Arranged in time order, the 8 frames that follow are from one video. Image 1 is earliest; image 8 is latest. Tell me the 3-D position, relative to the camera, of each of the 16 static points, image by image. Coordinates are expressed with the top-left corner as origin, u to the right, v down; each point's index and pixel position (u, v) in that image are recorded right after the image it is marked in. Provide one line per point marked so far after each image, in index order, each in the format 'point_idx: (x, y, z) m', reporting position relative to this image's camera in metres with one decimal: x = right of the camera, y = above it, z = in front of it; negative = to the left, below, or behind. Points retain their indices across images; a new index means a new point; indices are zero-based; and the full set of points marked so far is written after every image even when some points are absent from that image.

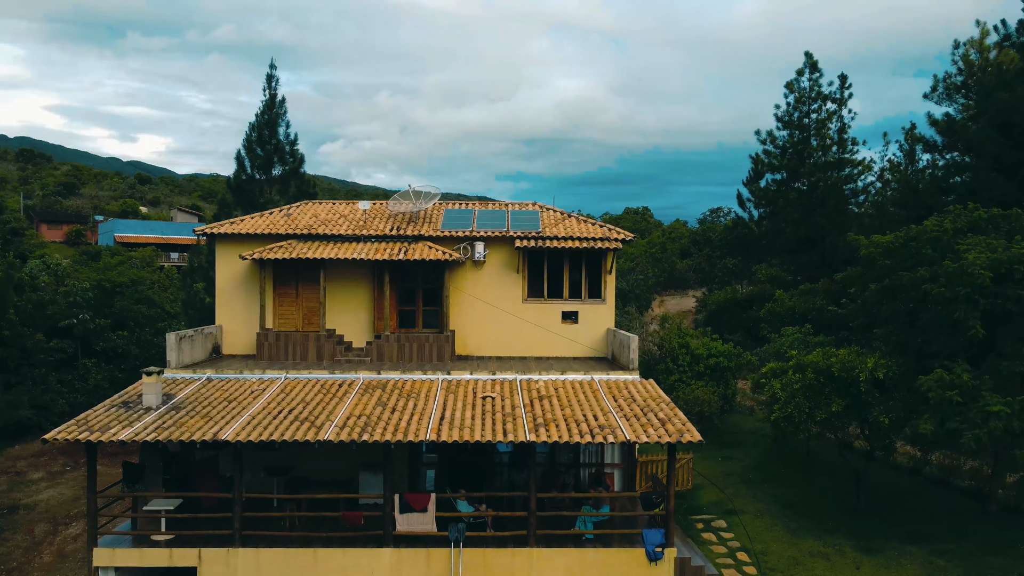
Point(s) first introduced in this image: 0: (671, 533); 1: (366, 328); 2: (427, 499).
0: (+3.5, -5.4, +12.1) m
1: (-4.6, -1.3, +17.5) m
2: (-1.9, -4.6, +12.0) m
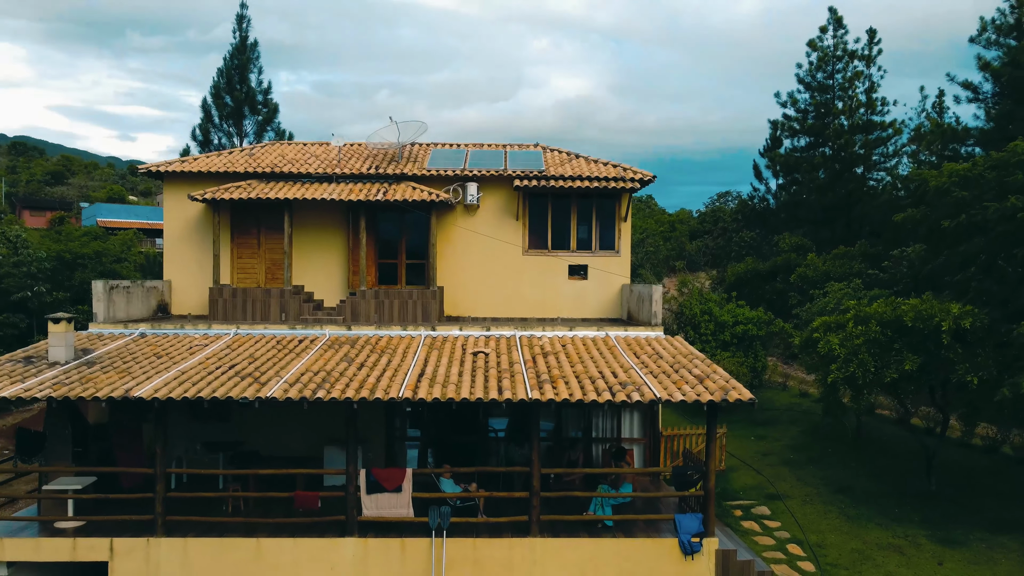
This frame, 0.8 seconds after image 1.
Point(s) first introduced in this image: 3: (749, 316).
0: (+3.4, -4.0, +9.5) m
1: (-4.7, +0.1, +15.0) m
2: (-1.9, -3.2, +9.5) m
3: (+7.9, -0.9, +18.4) m
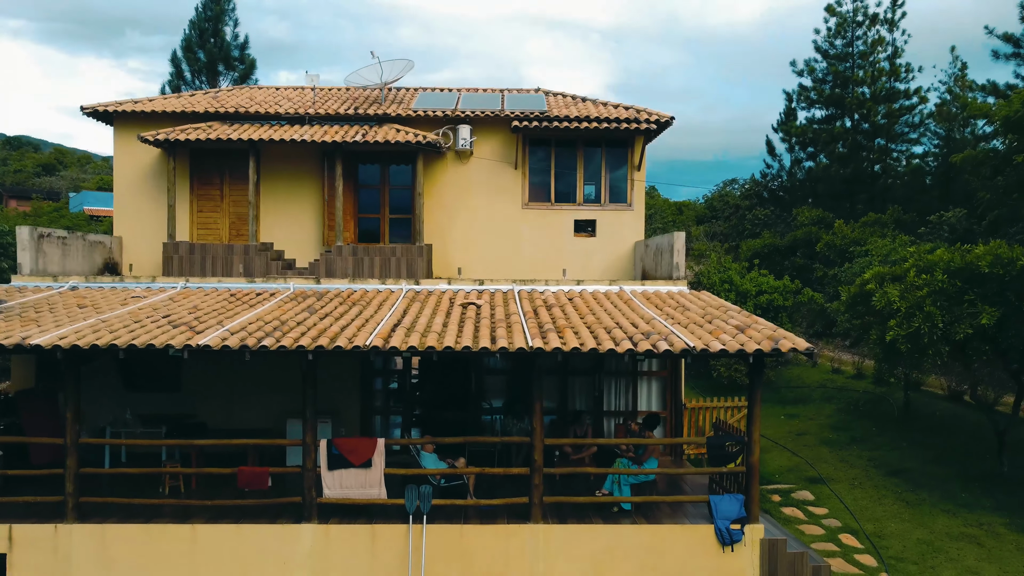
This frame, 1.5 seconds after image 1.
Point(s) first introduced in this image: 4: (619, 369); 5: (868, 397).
0: (+3.4, -3.0, +7.7) m
1: (-4.7, +1.1, +13.2) m
2: (-2.0, -2.2, +7.6) m
3: (+7.8, +0.1, +16.6) m
4: (+2.0, -1.5, +10.5) m
5: (+8.9, -2.7, +13.8) m
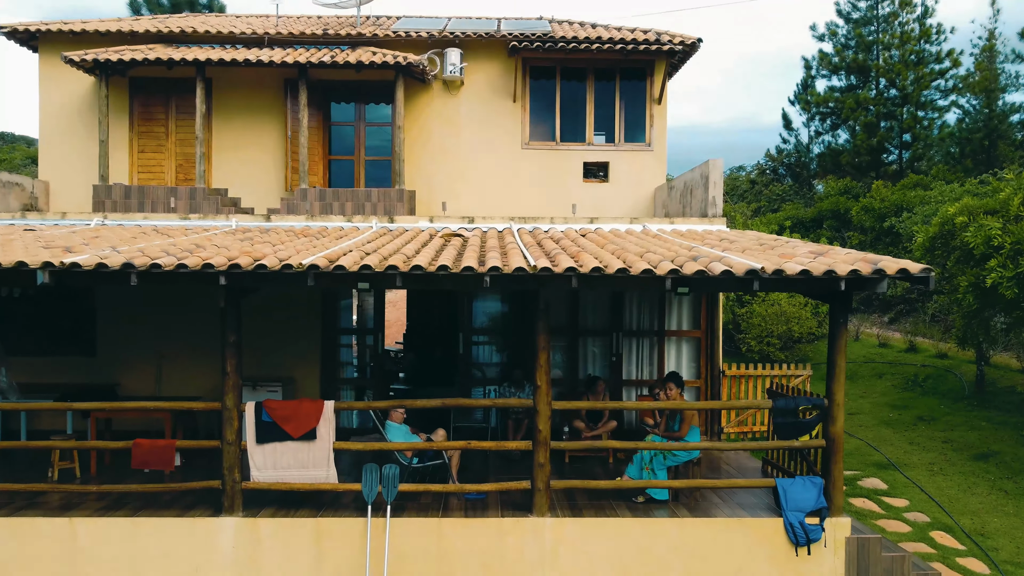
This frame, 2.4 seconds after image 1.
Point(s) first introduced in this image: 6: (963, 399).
0: (+3.3, -2.1, +5.7) m
1: (-4.7, +2.0, +11.1) m
2: (-2.0, -1.3, +5.6) m
3: (+7.8, +1.0, +14.6) m
4: (+2.0, -0.6, +8.4) m
5: (+8.9, -1.8, +11.8) m
6: (+8.6, -2.1, +10.6) m
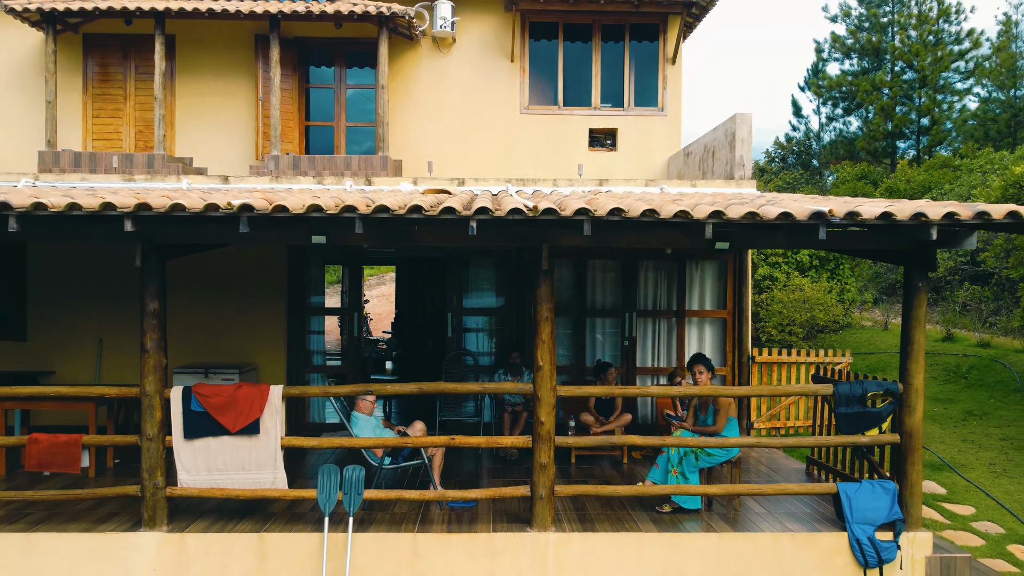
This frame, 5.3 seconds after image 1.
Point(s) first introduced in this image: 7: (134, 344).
0: (+3.3, -1.7, +4.5) m
1: (-4.8, +2.4, +10.0) m
2: (-2.0, -0.9, +4.4) m
3: (+7.7, +1.4, +13.4) m
4: (+1.9, -0.3, +7.3) m
5: (+8.8, -1.4, +10.7) m
6: (+8.6, -1.8, +9.5) m
7: (-4.8, -0.7, +6.8) m
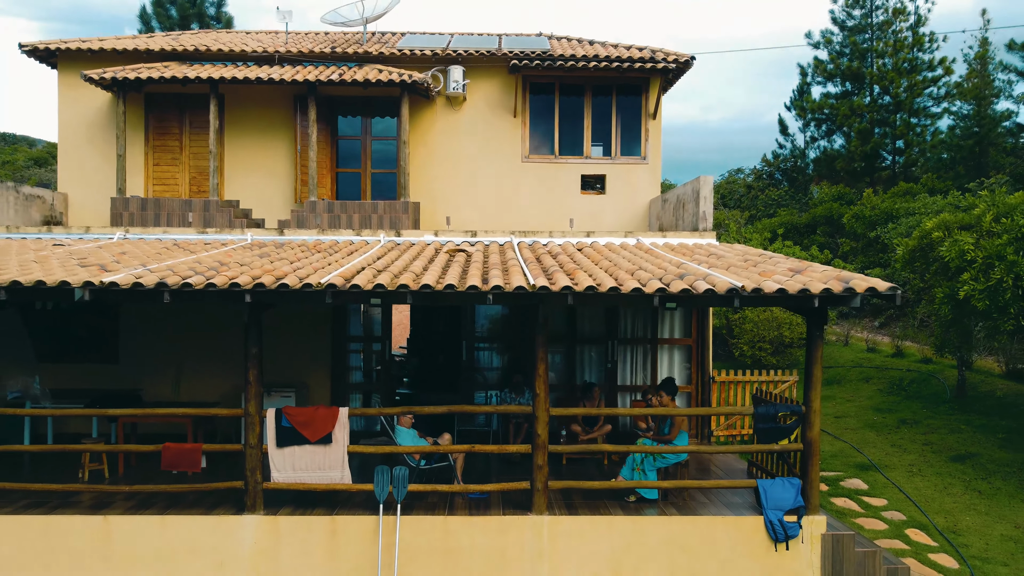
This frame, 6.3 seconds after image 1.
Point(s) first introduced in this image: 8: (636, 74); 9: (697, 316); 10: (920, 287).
0: (+3.3, -2.2, +6.1) m
1: (-4.7, +1.9, +11.6) m
2: (-2.0, -1.4, +6.1) m
3: (+7.8, +0.8, +15.0) m
4: (+2.0, -0.8, +8.9) m
5: (+8.9, -2.0, +12.3) m
6: (+8.6, -2.3, +11.1) m
7: (-4.8, -1.2, +8.4) m
8: (+2.6, +4.4, +11.4) m
9: (+3.0, -0.5, +8.9) m
10: (+8.1, -0.1, +11.2) m
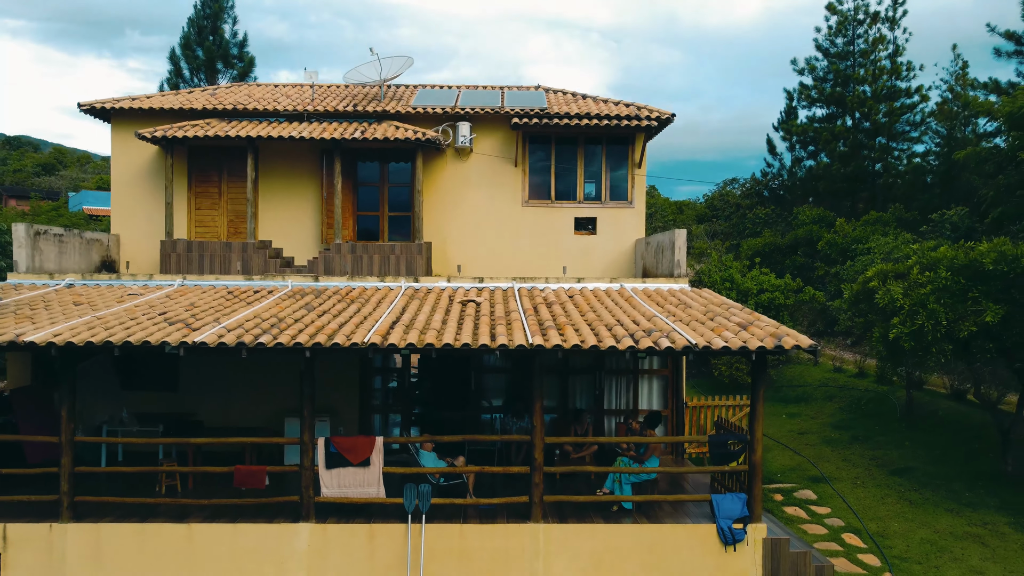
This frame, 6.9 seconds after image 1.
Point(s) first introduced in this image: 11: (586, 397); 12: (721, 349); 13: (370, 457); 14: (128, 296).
0: (+3.4, -2.9, +7.6) m
1: (-4.7, +1.1, +13.1) m
2: (-2.0, -2.2, +7.5) m
3: (+7.8, +0.1, +16.5) m
4: (+2.0, -1.5, +10.4) m
5: (+8.9, -2.7, +13.7) m
6: (+8.7, -3.0, +12.5) m
7: (-4.7, -1.9, +9.9) m
8: (+2.6, +3.7, +12.9) m
9: (+3.0, -1.2, +10.4) m
10: (+8.1, -0.9, +12.7) m
11: (+1.4, -2.0, +10.3) m
12: (+2.7, -0.8, +7.1) m
13: (-1.9, -2.3, +7.5) m
14: (-6.5, -0.1, +9.3) m
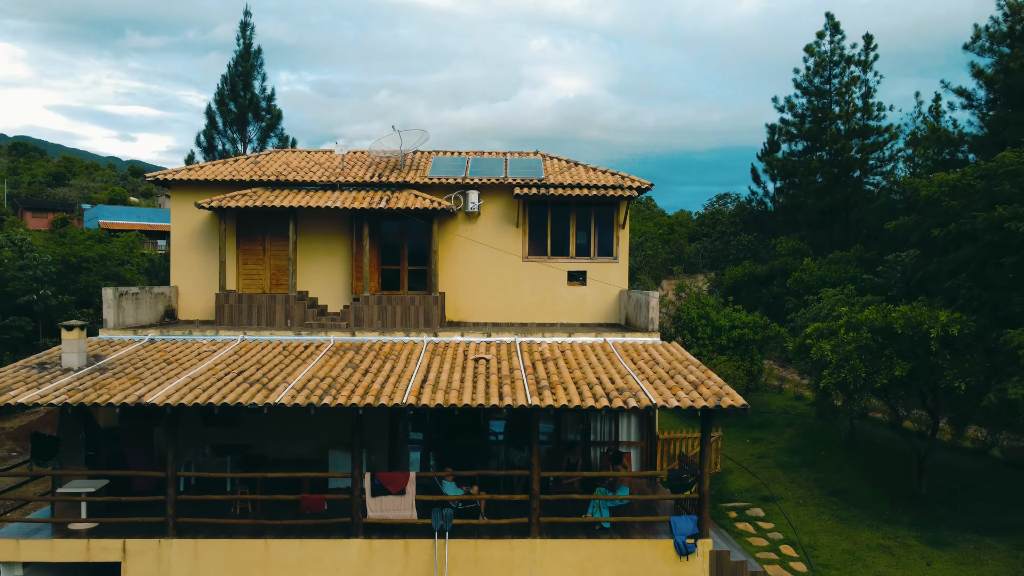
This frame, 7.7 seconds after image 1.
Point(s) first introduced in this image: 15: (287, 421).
0: (+3.4, -4.2, +9.8) m
1: (-4.6, -0.1, +15.3) m
2: (-1.9, -3.4, +9.7) m
3: (+7.9, -1.1, +18.7) m
4: (+2.1, -2.7, +12.6) m
5: (+9.0, -3.9, +15.9) m
6: (+8.7, -4.2, +14.7) m
7: (-4.7, -3.1, +12.1) m
8: (+2.6, +2.5, +15.1) m
9: (+3.1, -2.4, +12.6) m
10: (+8.2, -2.1, +14.9) m
11: (+1.5, -3.3, +12.5) m
12: (+2.7, -2.0, +9.3) m
13: (-1.9, -3.5, +9.7) m
14: (-6.4, -1.4, +11.5) m
15: (-4.9, -2.9, +12.1) m
